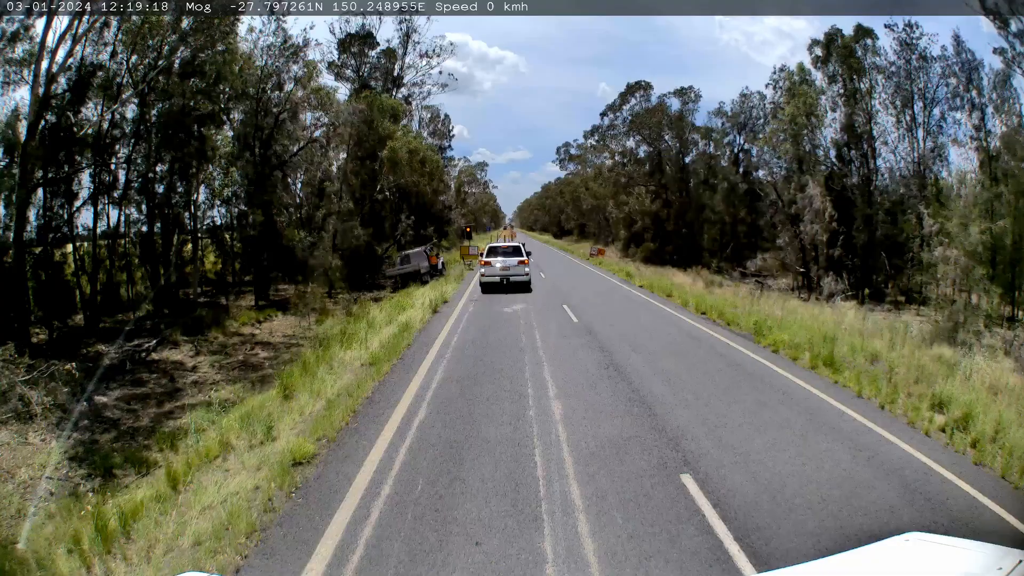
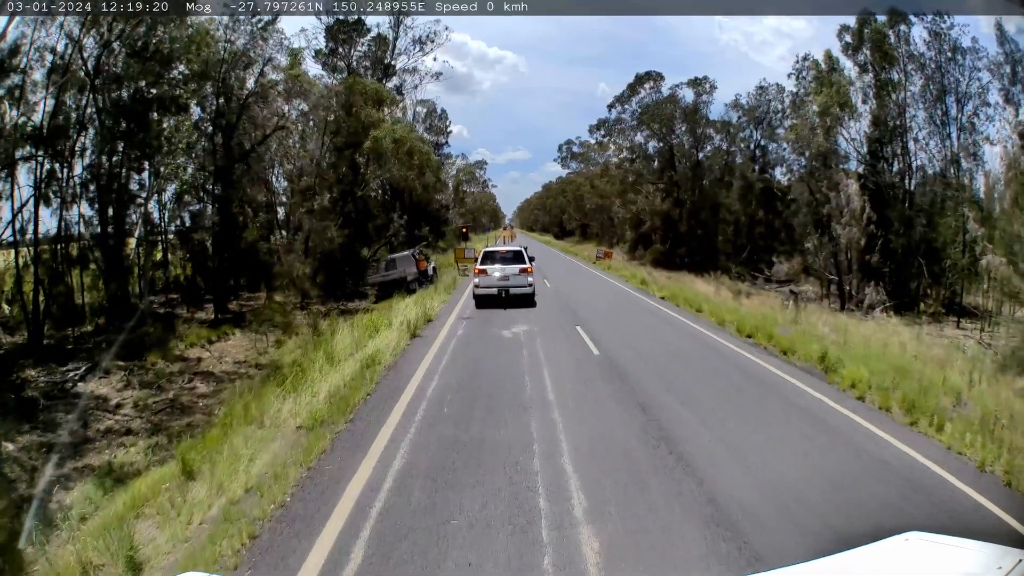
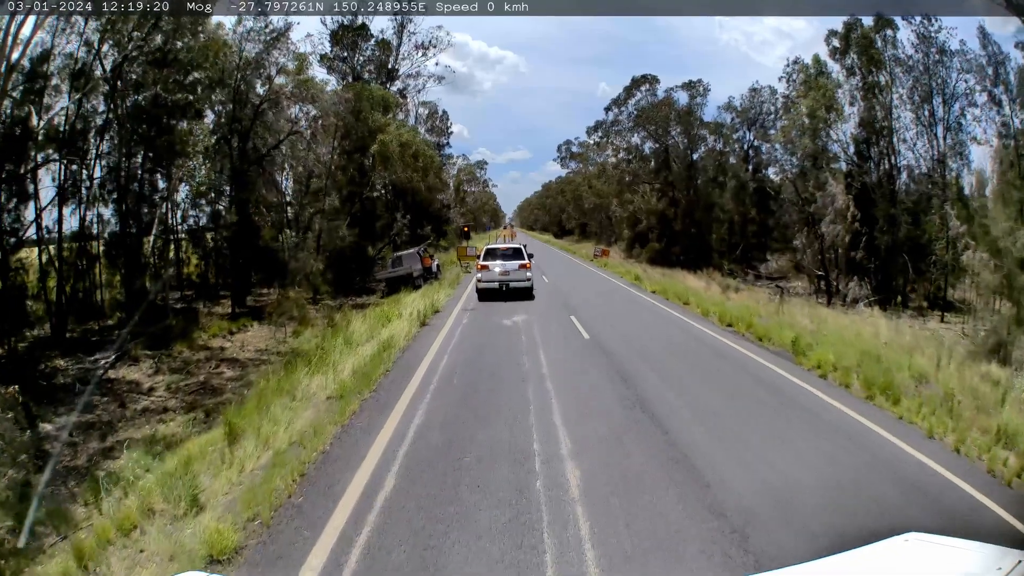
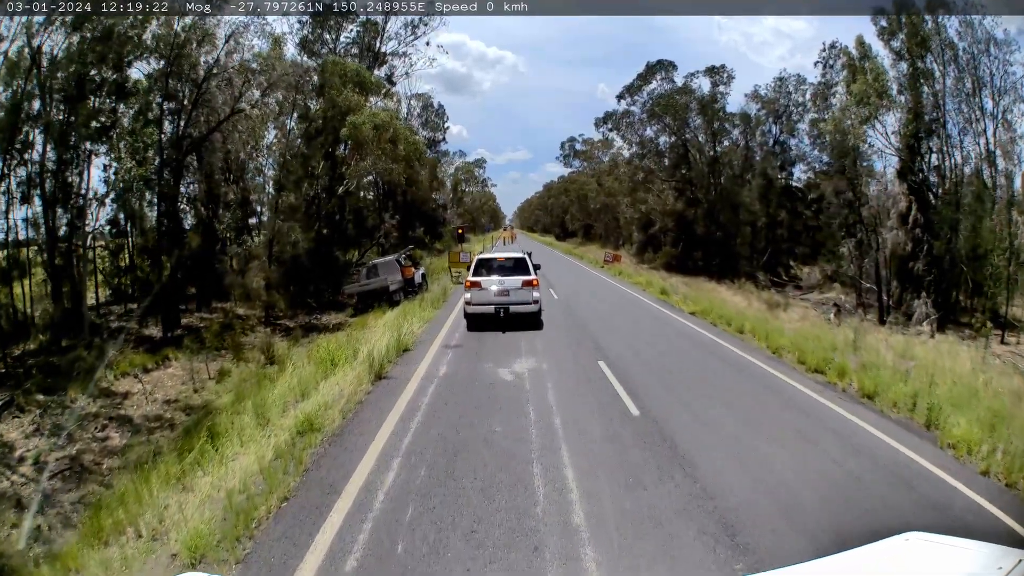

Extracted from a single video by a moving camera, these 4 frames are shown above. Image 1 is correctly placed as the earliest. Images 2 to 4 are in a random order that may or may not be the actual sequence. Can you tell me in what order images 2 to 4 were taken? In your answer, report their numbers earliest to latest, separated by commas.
3, 2, 4
